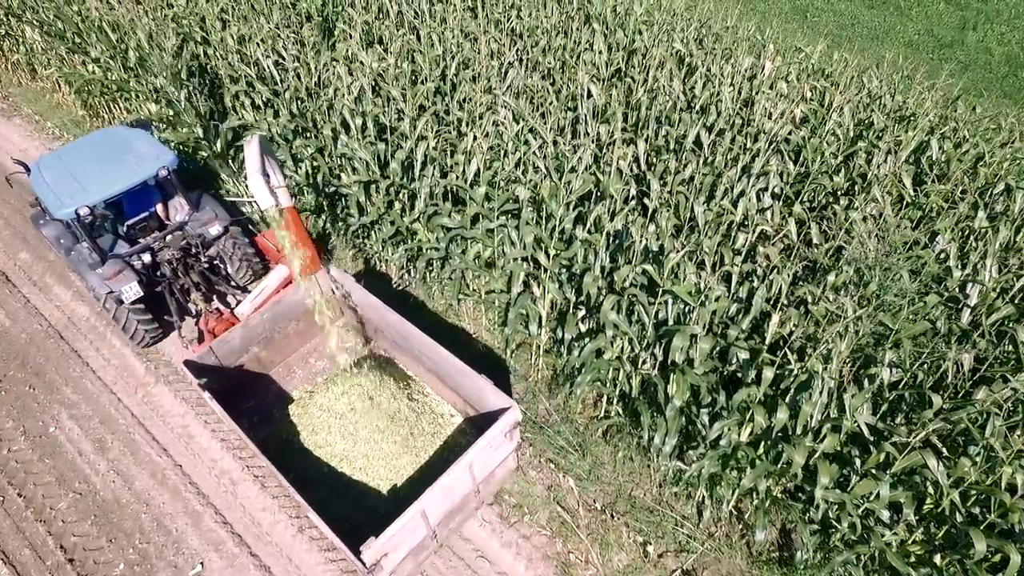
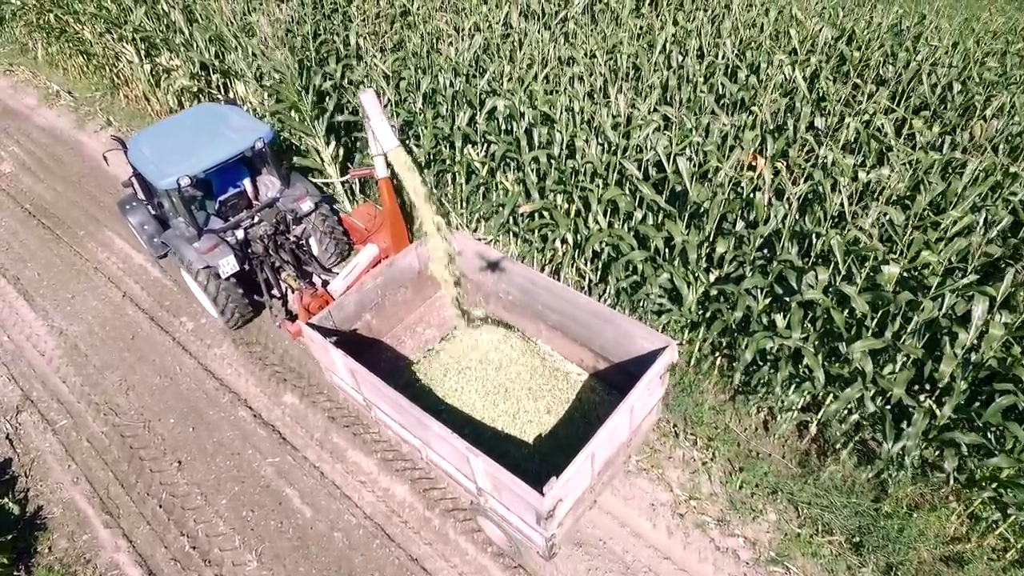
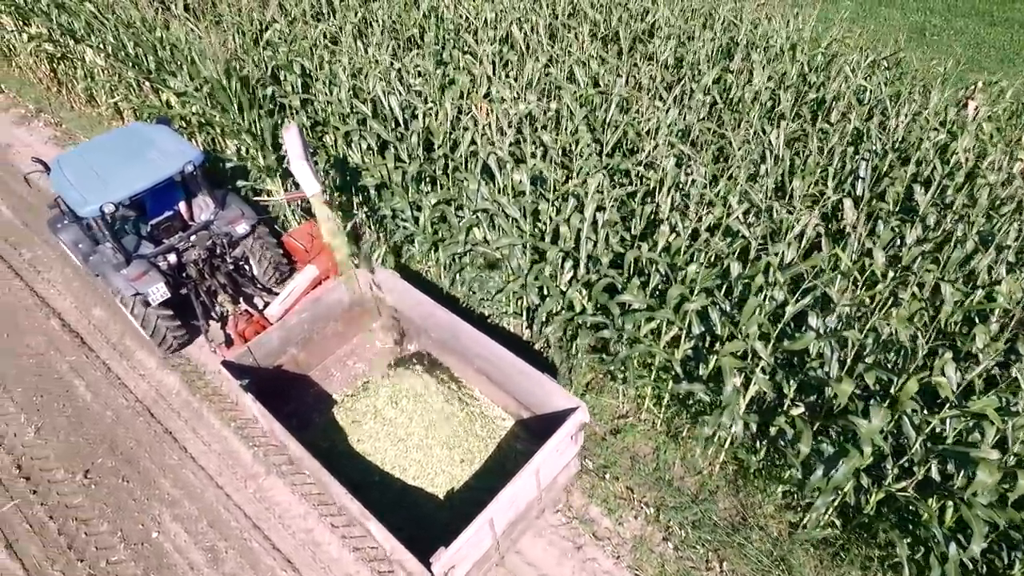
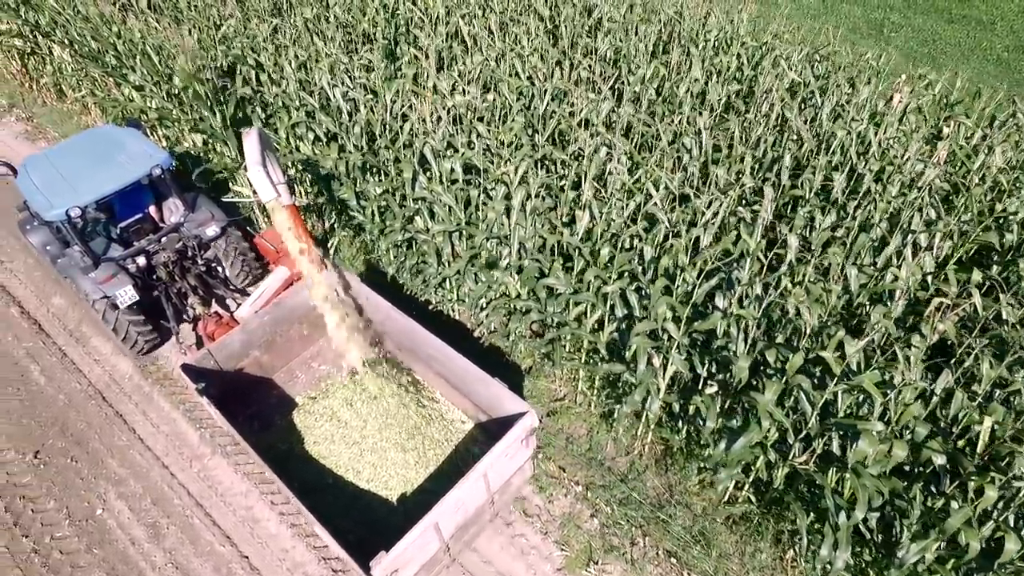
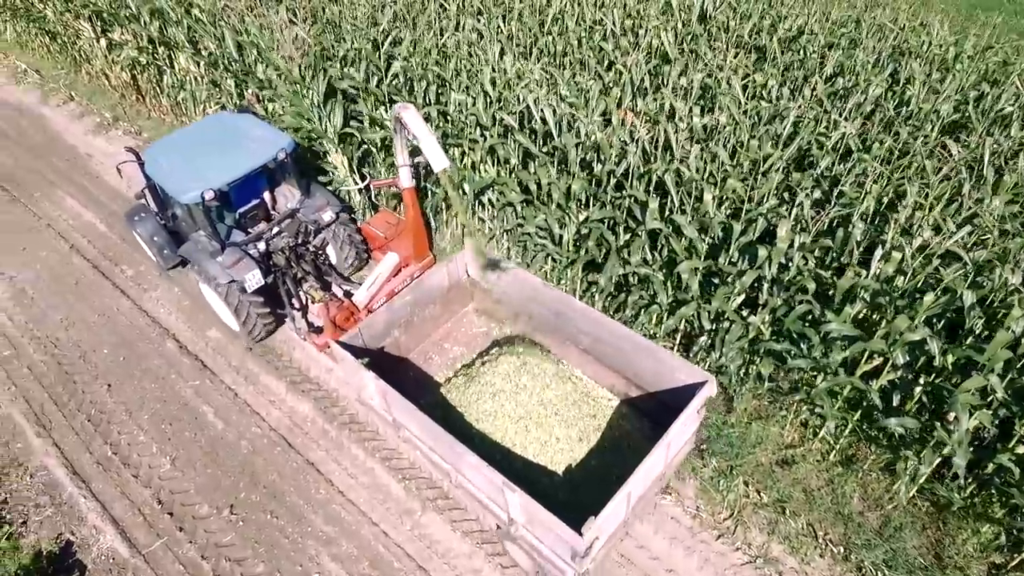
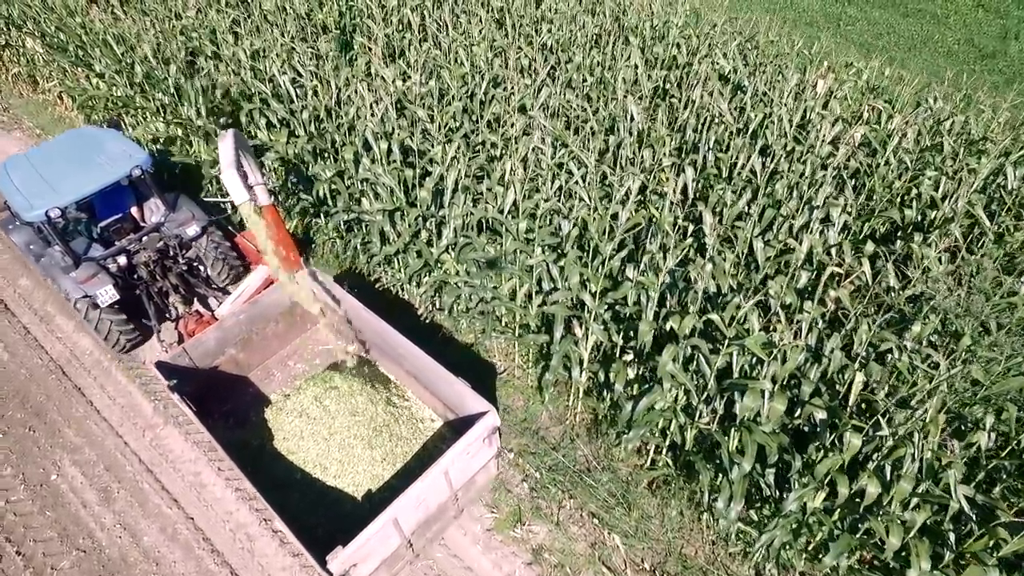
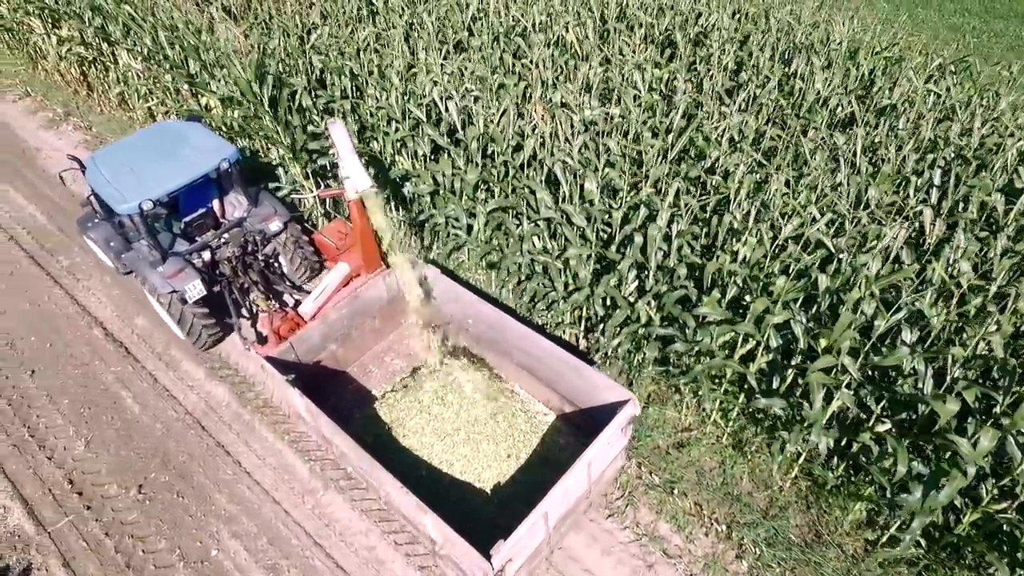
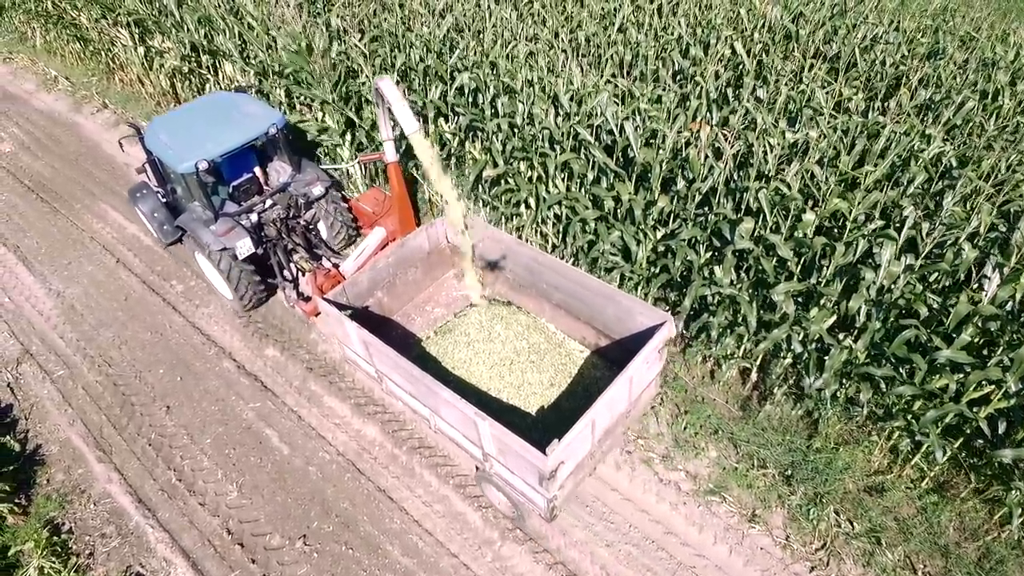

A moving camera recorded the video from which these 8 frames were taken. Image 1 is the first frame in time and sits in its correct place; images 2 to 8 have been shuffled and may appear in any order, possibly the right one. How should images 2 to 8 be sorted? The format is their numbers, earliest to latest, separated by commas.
6, 4, 3, 7, 5, 8, 2
